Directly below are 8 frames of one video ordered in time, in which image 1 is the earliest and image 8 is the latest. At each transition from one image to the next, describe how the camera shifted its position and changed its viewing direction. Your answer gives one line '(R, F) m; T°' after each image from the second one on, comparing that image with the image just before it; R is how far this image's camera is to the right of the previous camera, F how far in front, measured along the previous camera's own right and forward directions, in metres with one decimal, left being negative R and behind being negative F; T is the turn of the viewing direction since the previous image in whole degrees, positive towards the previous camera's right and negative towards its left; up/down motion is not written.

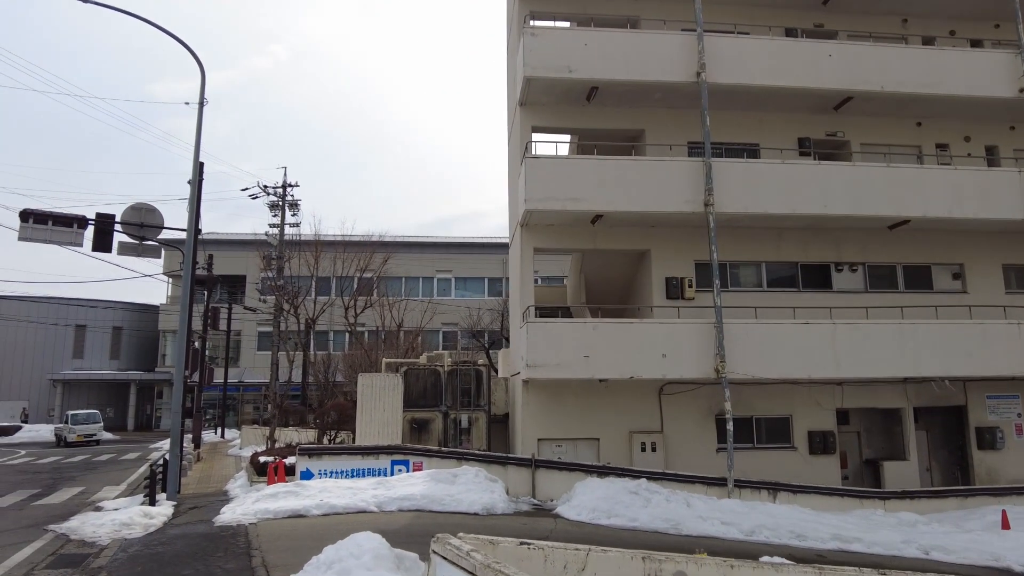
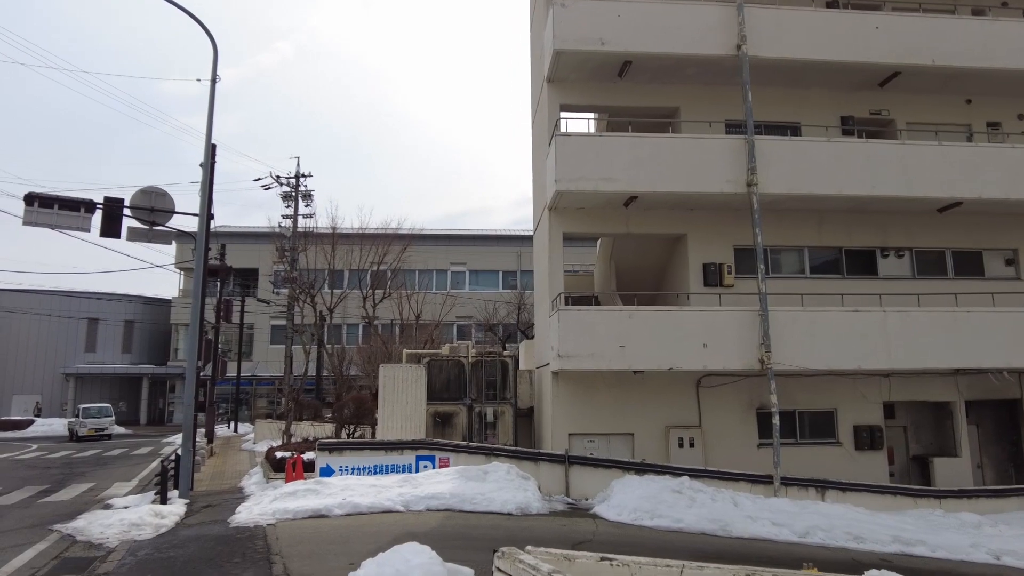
(-0.4, +0.8) m; -1°
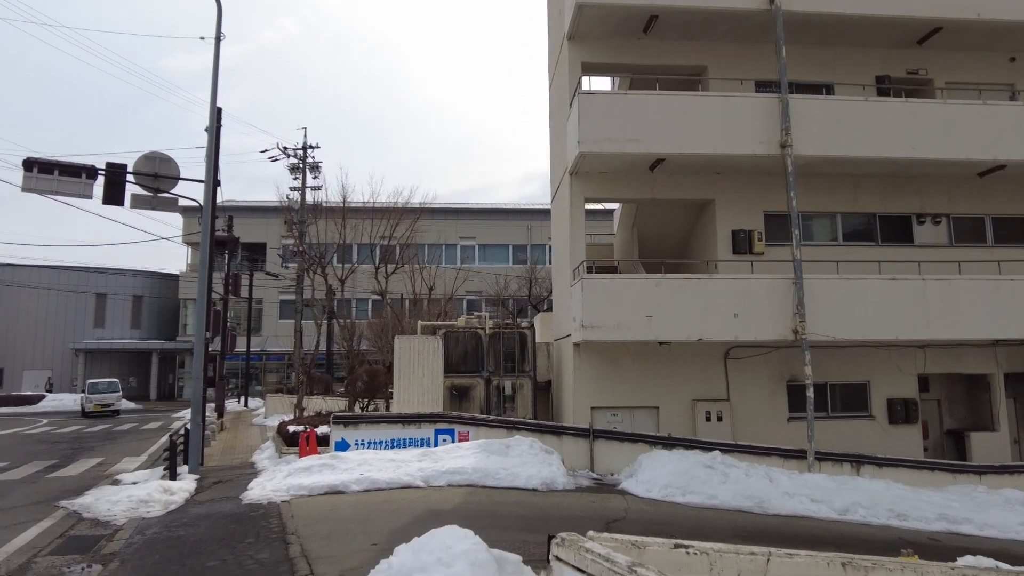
(-0.2, +0.6) m; -1°
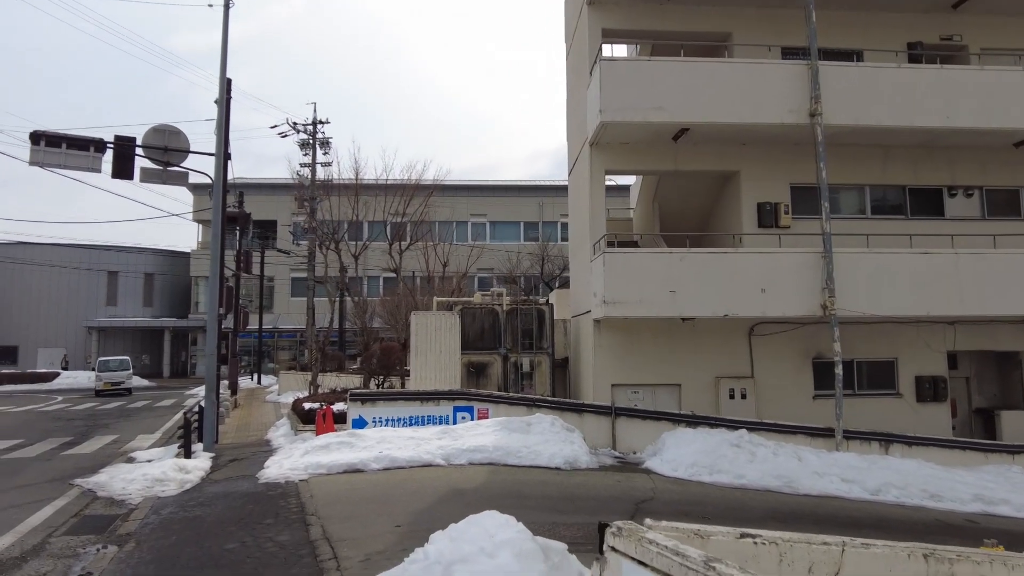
(-0.2, +0.3) m; -1°
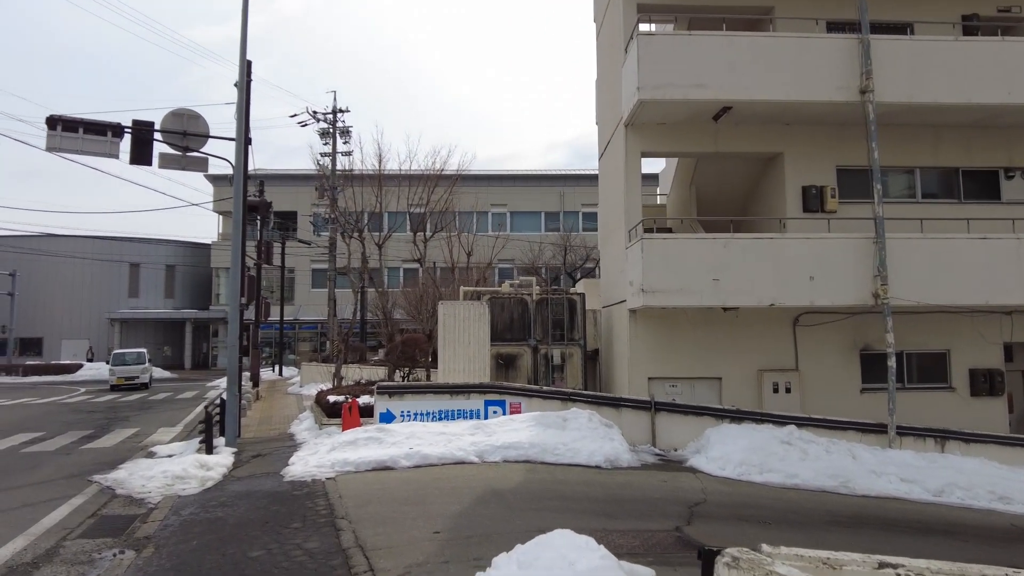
(-0.2, +0.5) m; -1°
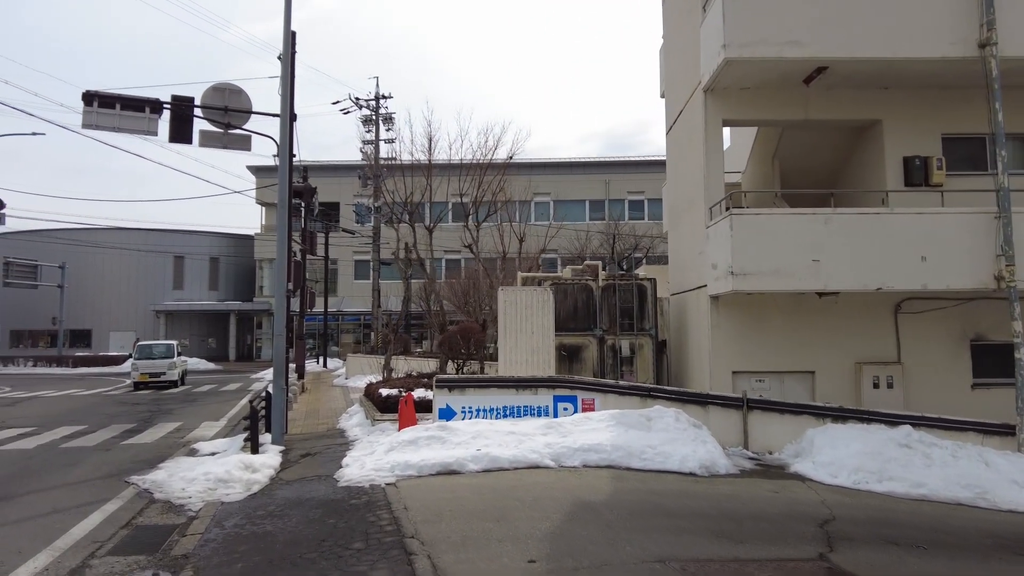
(-0.5, +1.1) m; -3°
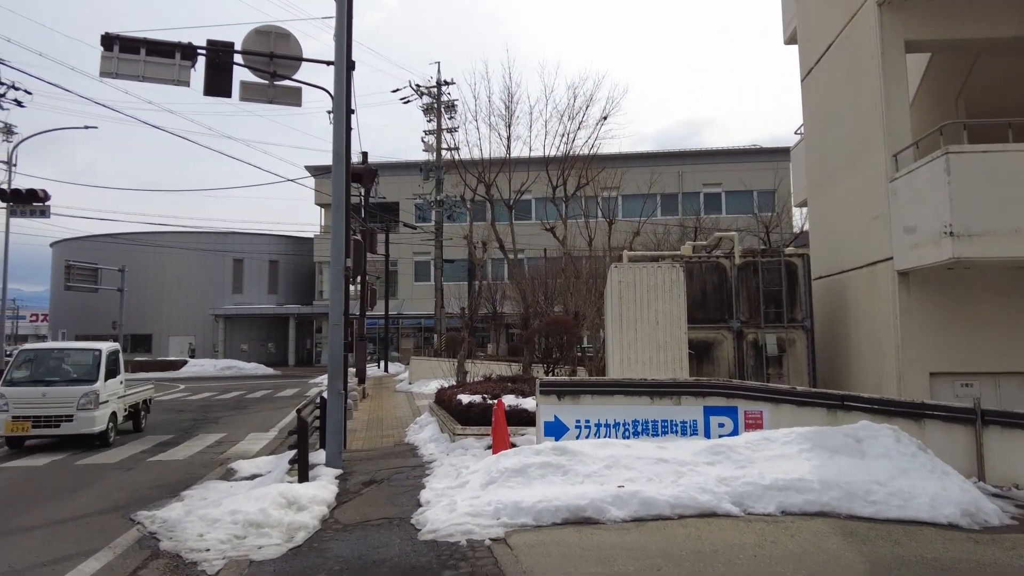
(-0.7, +2.5) m; -4°
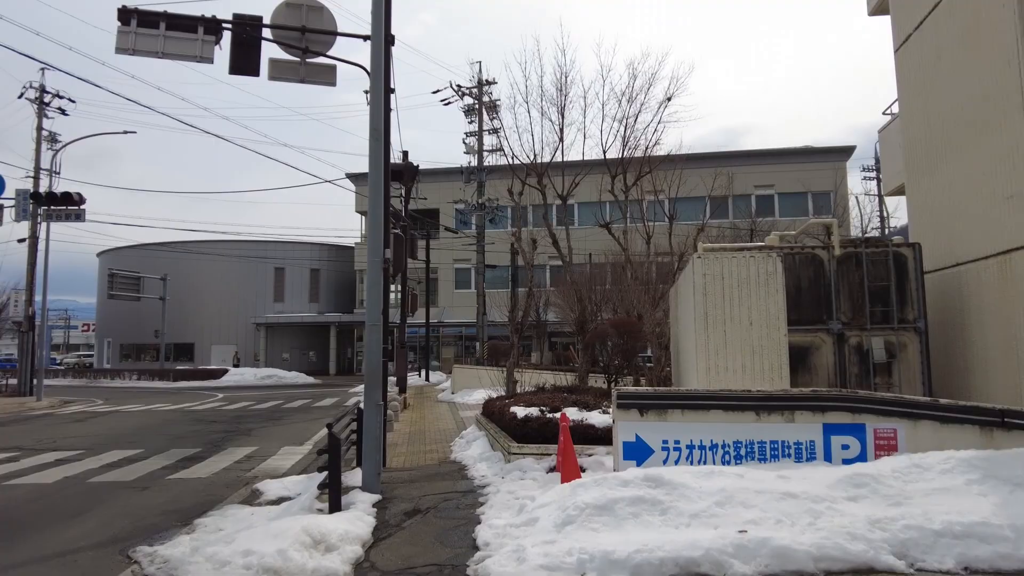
(-0.3, +1.2) m; -3°
